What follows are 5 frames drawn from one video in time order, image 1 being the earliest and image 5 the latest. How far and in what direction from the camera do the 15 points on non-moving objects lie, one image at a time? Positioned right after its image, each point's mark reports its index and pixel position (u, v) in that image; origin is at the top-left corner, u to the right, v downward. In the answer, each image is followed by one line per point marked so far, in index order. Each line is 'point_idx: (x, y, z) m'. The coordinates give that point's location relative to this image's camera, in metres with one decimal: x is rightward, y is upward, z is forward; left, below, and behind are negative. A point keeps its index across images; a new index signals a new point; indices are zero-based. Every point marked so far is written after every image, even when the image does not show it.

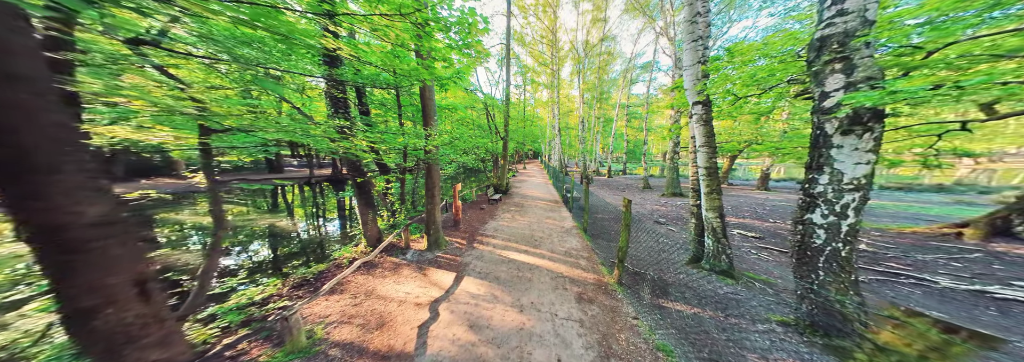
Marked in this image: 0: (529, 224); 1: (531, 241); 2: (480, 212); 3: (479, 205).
0: (+0.8, -2.0, +8.3) m
1: (+0.7, -2.3, +6.8) m
2: (-1.7, -1.7, +9.8) m
3: (-1.9, -1.4, +10.8) m
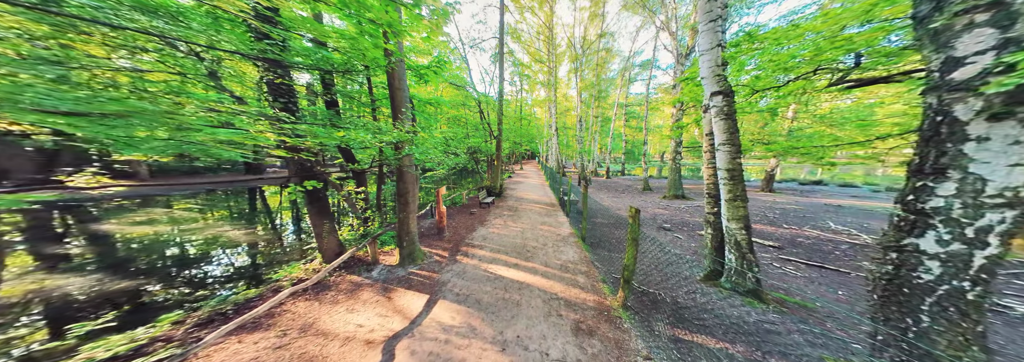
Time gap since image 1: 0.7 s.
0: (+0.4, -2.1, +7.6) m
1: (+0.3, -2.3, +6.0) m
2: (-2.1, -1.8, +9.0) m
3: (-2.3, -1.6, +10.1) m
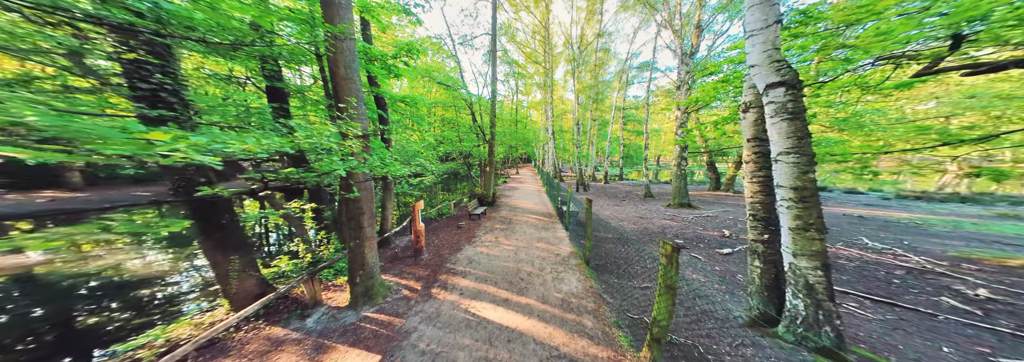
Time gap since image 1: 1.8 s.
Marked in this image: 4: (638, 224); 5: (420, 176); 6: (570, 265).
0: (+0.1, -2.4, +6.5) m
1: (+0.1, -2.7, +5.0) m
2: (-2.4, -2.2, +7.9) m
3: (-2.6, -2.0, +8.9) m
4: (+6.1, -2.1, +9.1) m
5: (-6.4, +0.4, +12.9) m
6: (+1.8, -2.5, +5.7) m
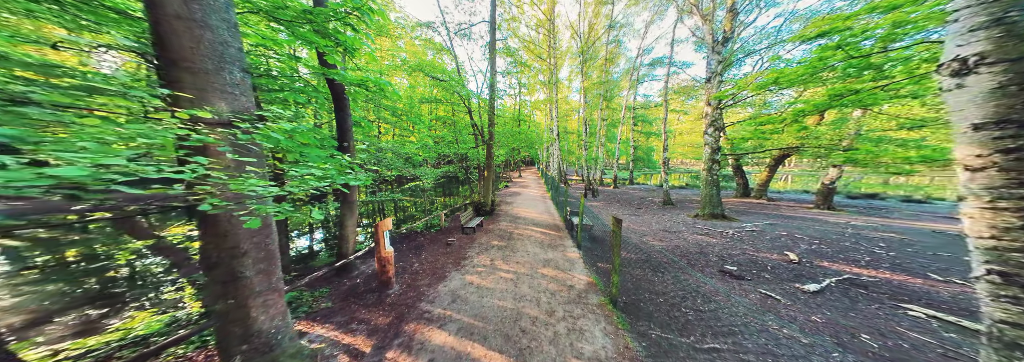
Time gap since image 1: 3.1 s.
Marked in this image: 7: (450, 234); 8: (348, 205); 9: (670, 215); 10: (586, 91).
0: (+0.1, -2.6, +5.0) m
1: (0.0, -2.8, +3.4) m
2: (-2.4, -2.4, +6.4) m
3: (-2.6, -2.2, +7.5) m
4: (+6.1, -2.4, +7.5) m
5: (-6.3, 0.0, +11.6) m
6: (+1.7, -2.7, +4.1) m
7: (-2.5, -2.2, +7.7) m
8: (-3.6, -0.6, +4.2) m
9: (+9.1, -1.9, +10.7) m
10: (+7.0, +8.4, +17.4) m
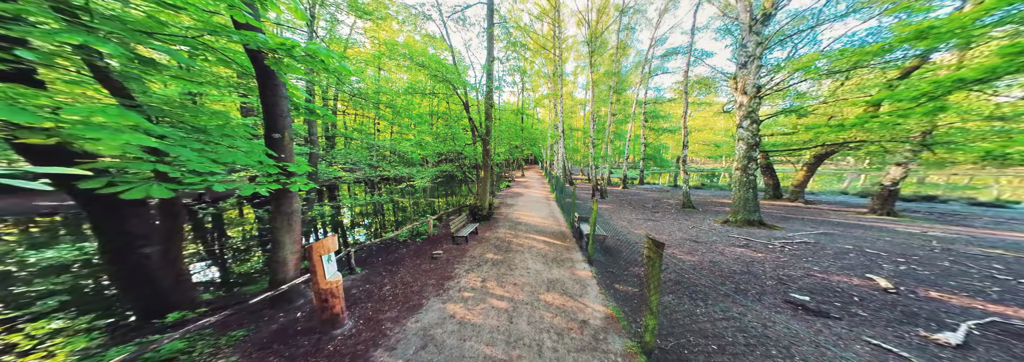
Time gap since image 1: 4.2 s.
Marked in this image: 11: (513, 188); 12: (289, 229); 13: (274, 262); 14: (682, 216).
0: (-0.1, -2.6, +3.8) m
1: (-0.2, -2.8, +2.2) m
2: (-2.5, -2.4, +5.2) m
3: (-2.7, -2.2, +6.3) m
4: (+6.1, -2.4, +6.1) m
5: (-6.3, 0.0, +10.5) m
6: (+1.6, -2.7, +2.9) m
7: (-2.6, -2.2, +6.6) m
8: (-3.8, -0.6, +3.1) m
9: (+9.1, -2.0, +9.3) m
10: (+7.1, +8.3, +16.1) m
11: (+0.2, -0.7, +19.0) m
12: (-3.9, -0.8, +3.3) m
13: (-4.2, -1.4, +3.4) m
14: (+9.3, -1.9, +10.1) m
